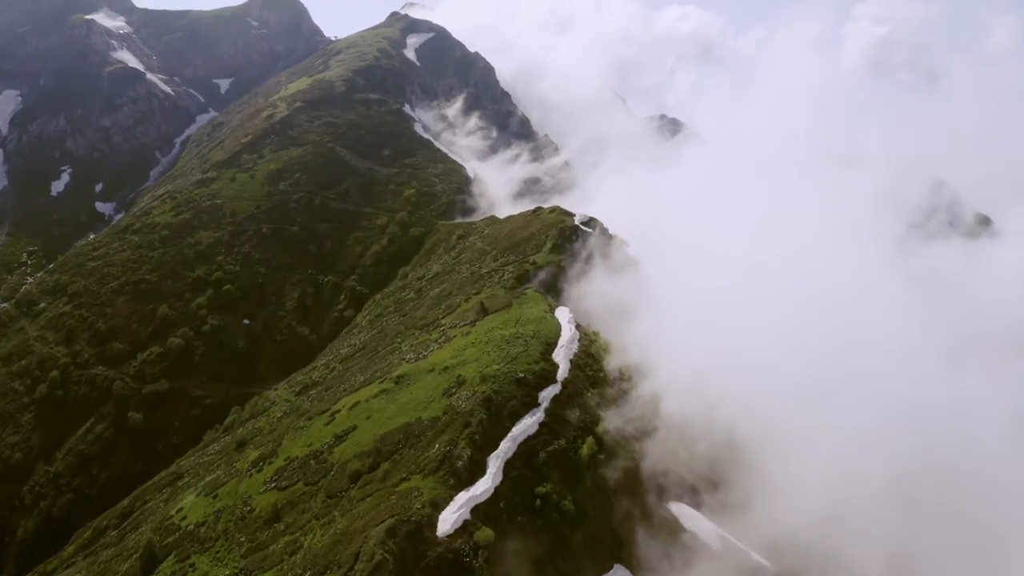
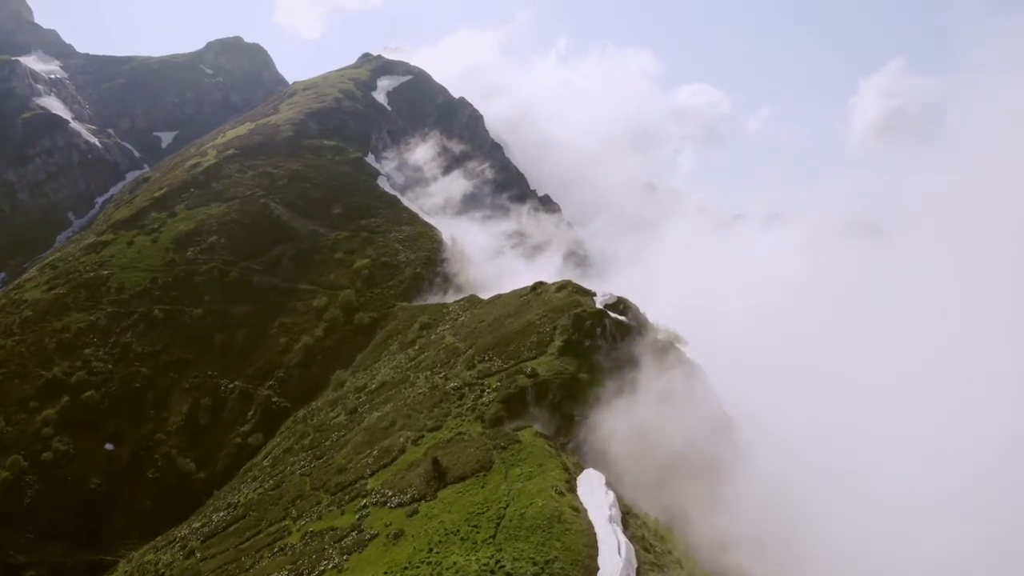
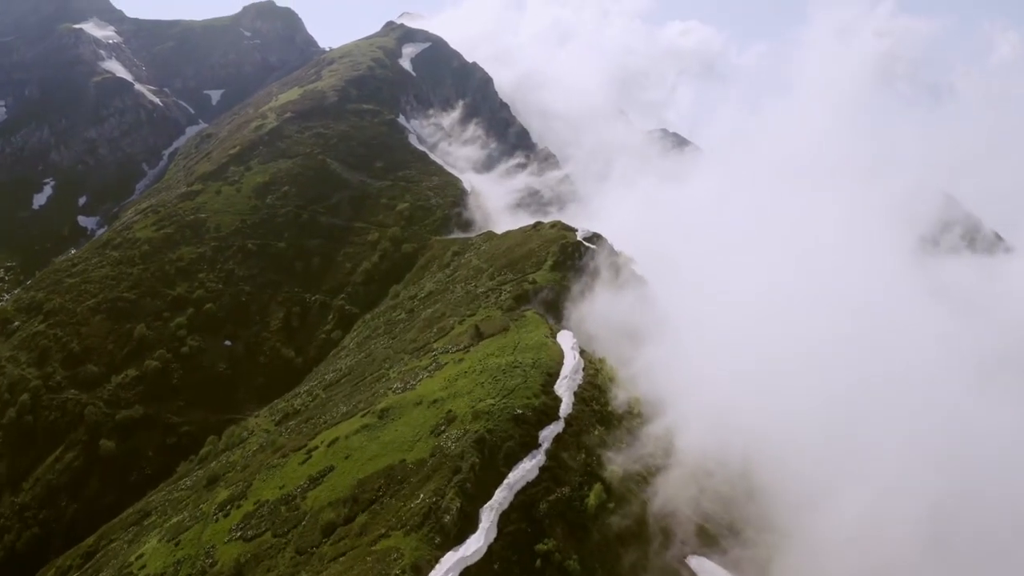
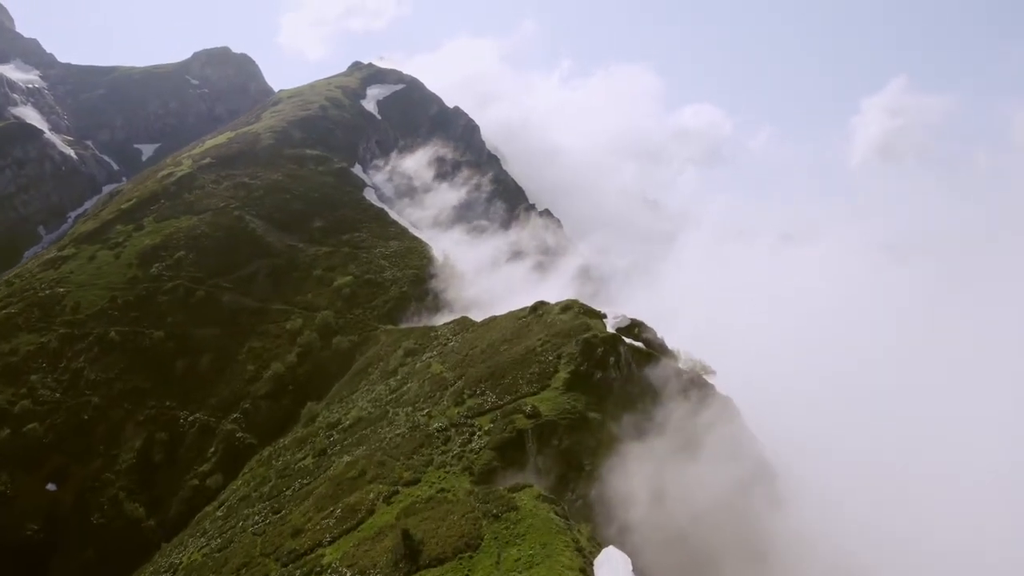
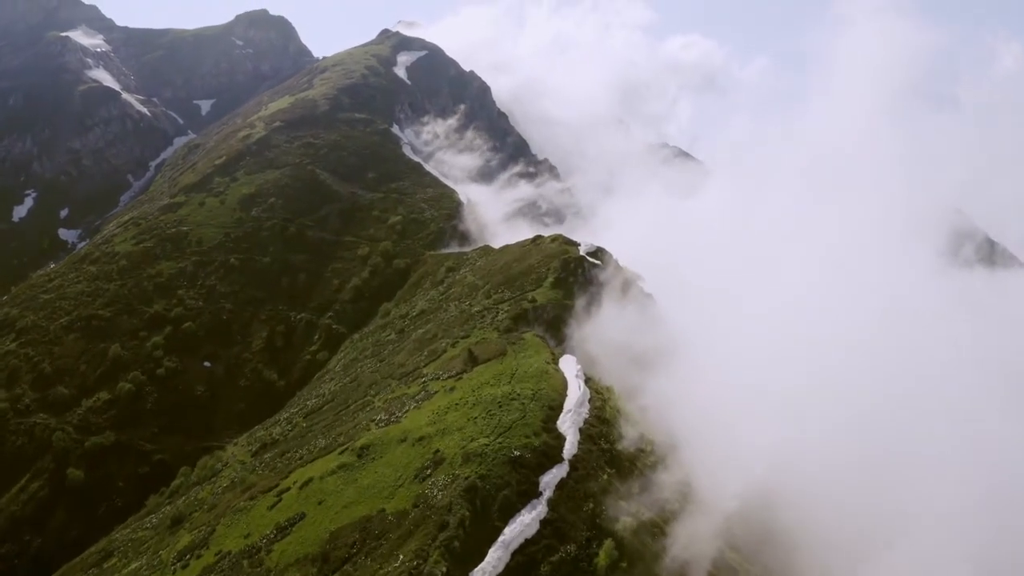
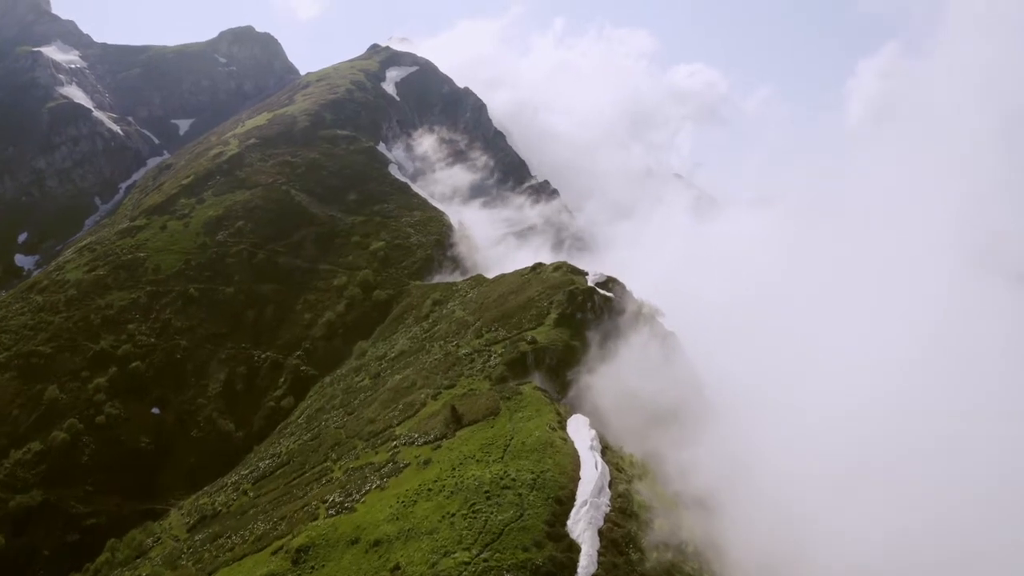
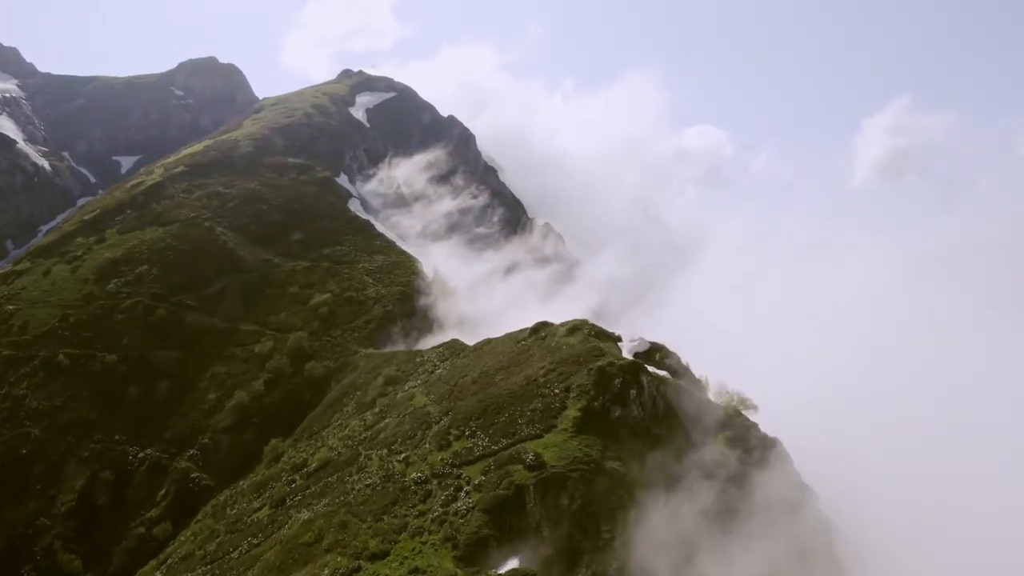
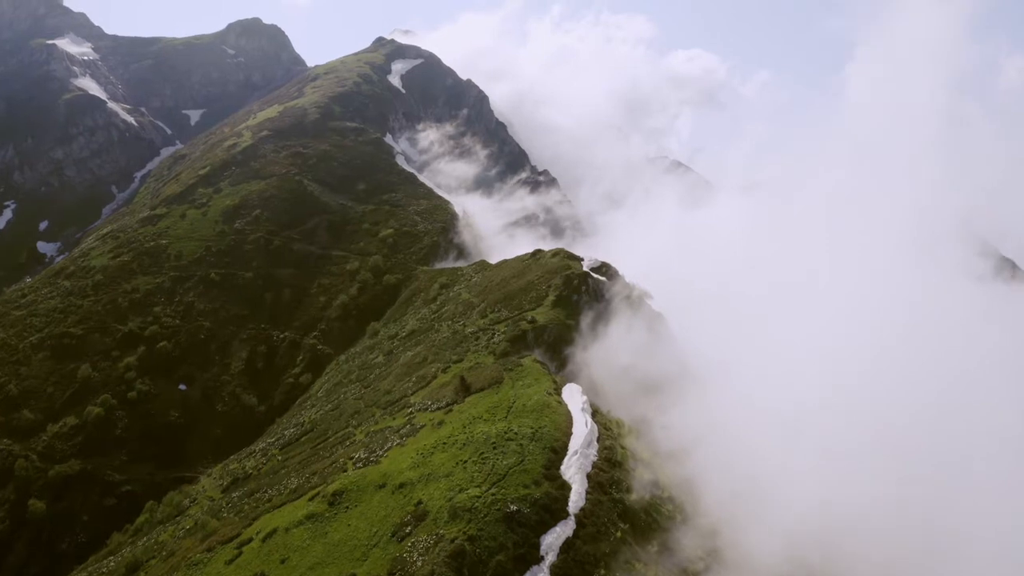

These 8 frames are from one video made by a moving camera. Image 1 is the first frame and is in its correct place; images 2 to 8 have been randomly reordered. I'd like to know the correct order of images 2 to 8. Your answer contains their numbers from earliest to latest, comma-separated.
3, 5, 8, 6, 2, 4, 7
